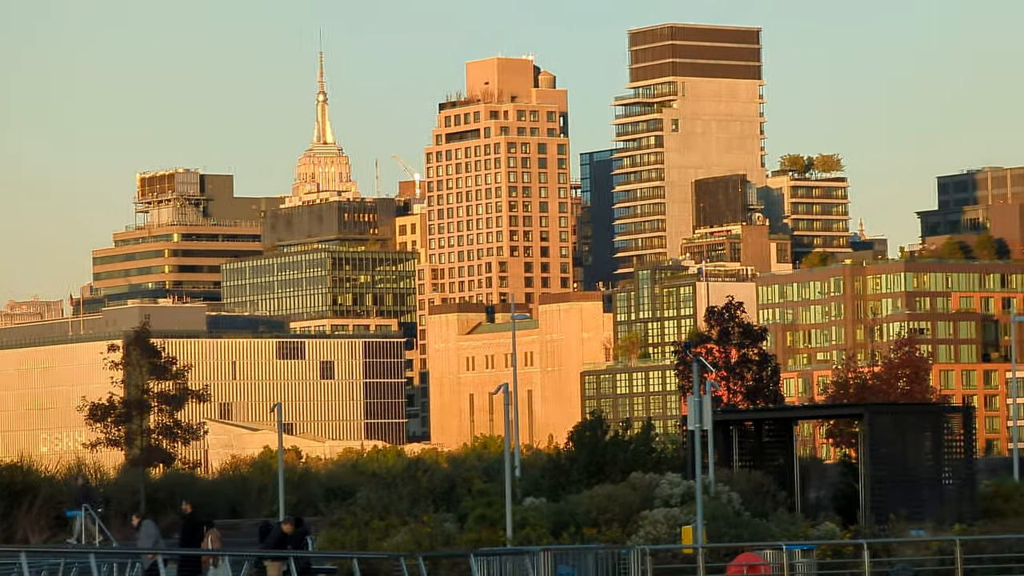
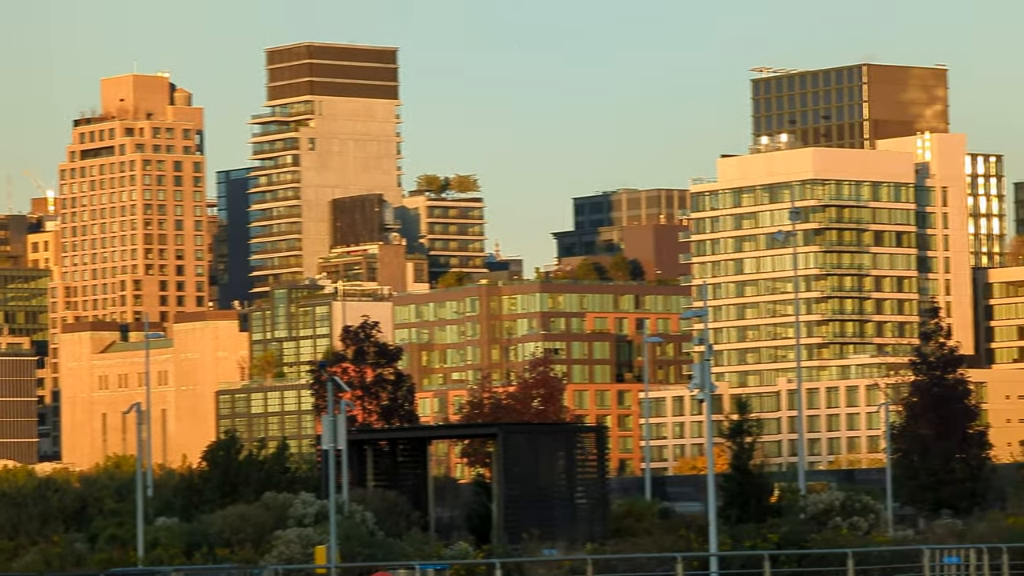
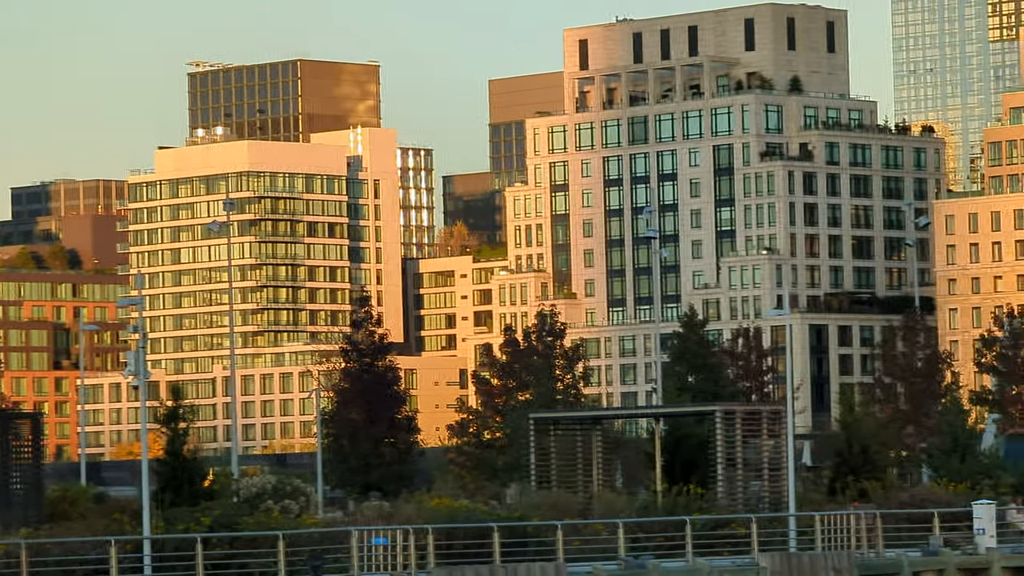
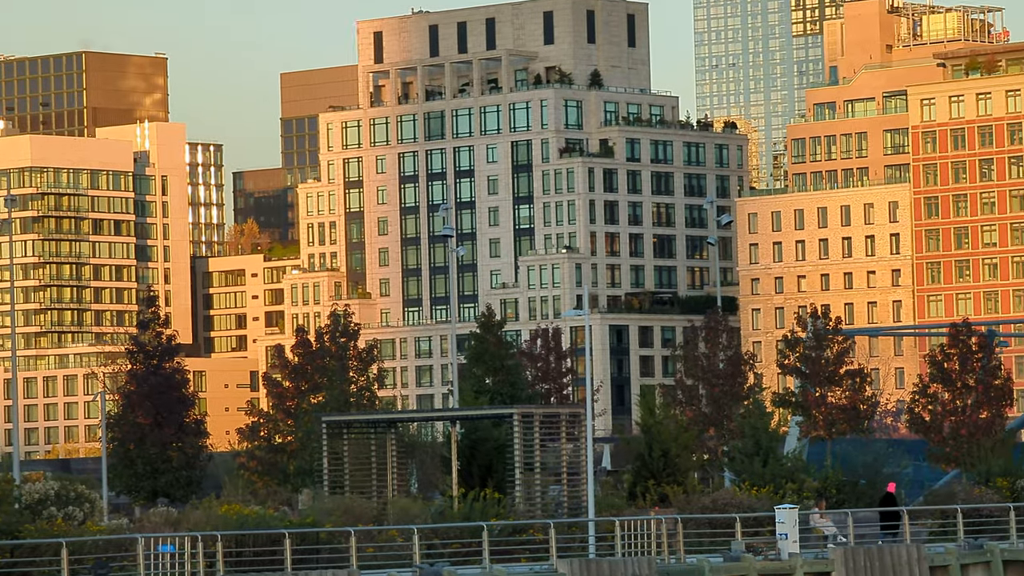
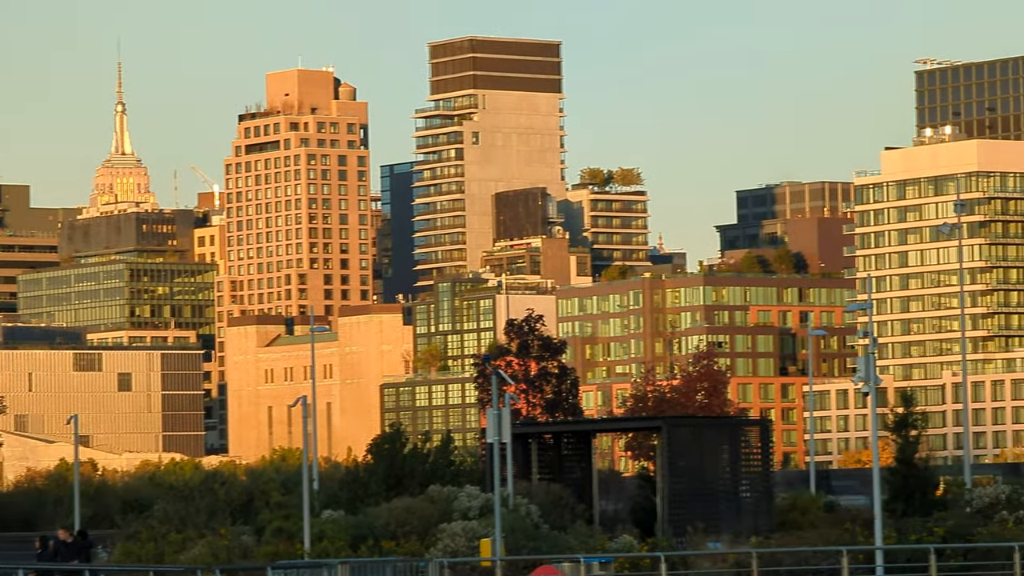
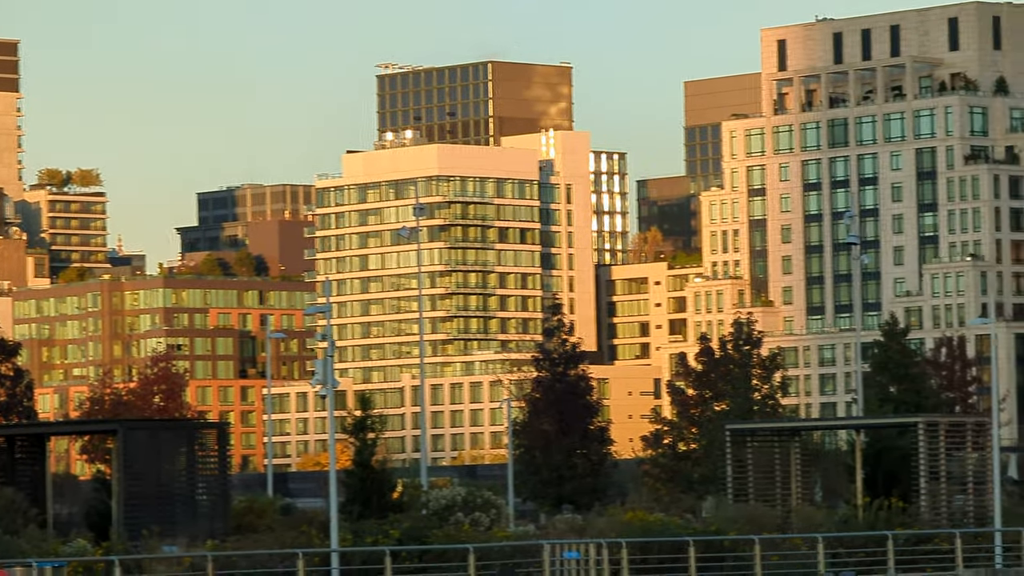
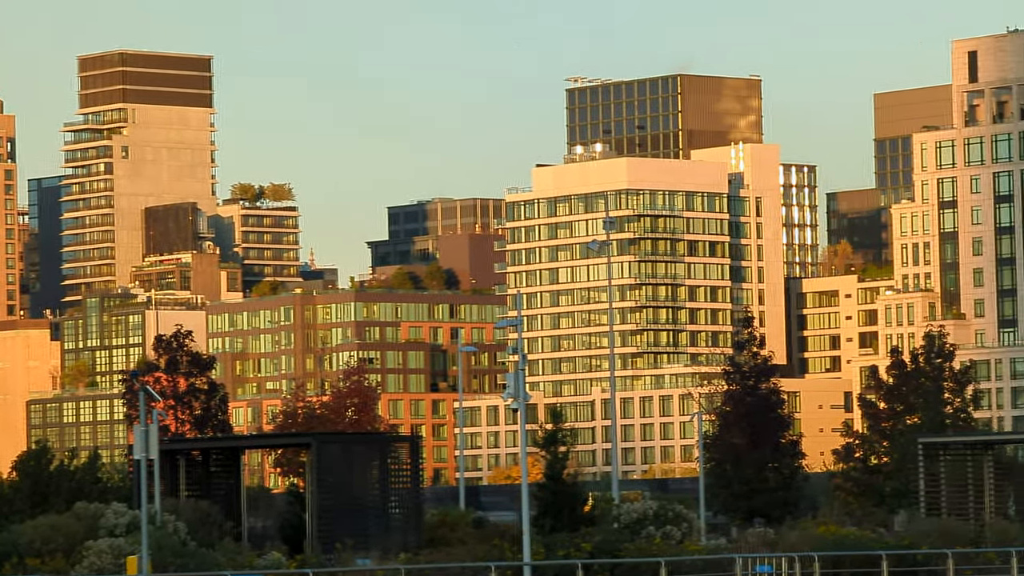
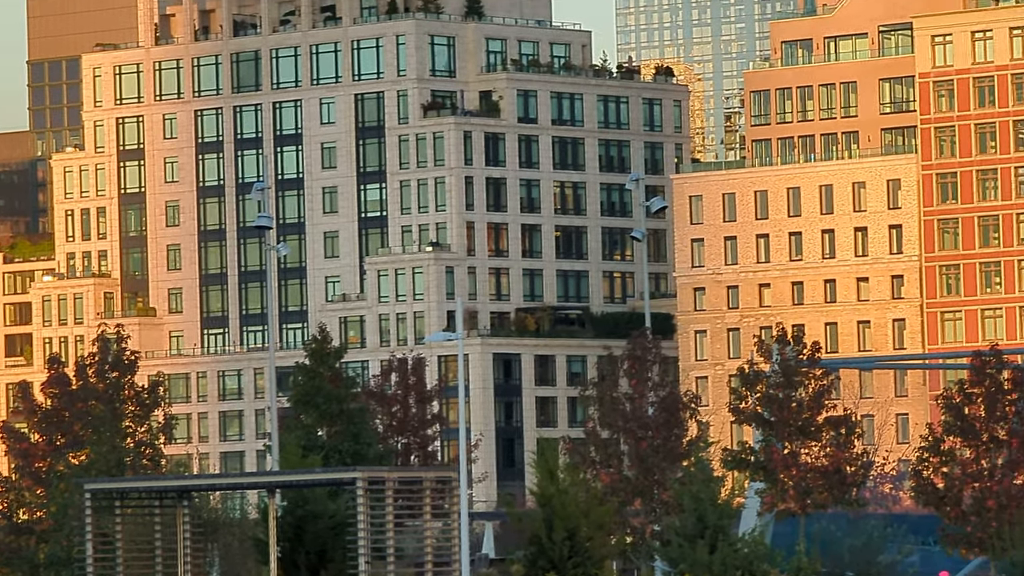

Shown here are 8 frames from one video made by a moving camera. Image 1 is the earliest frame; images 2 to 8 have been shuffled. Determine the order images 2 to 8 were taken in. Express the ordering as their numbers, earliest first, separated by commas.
5, 2, 7, 6, 3, 4, 8
